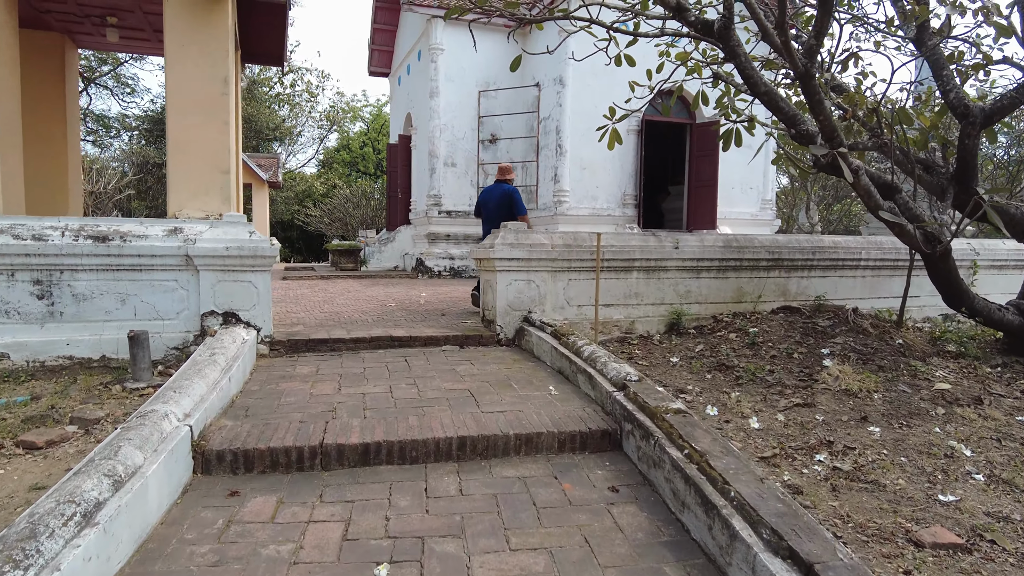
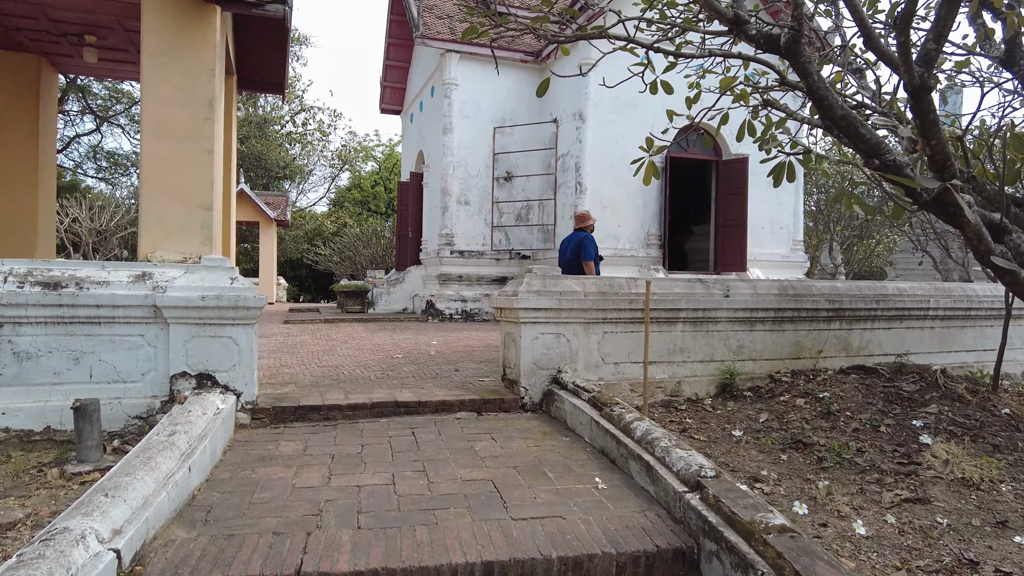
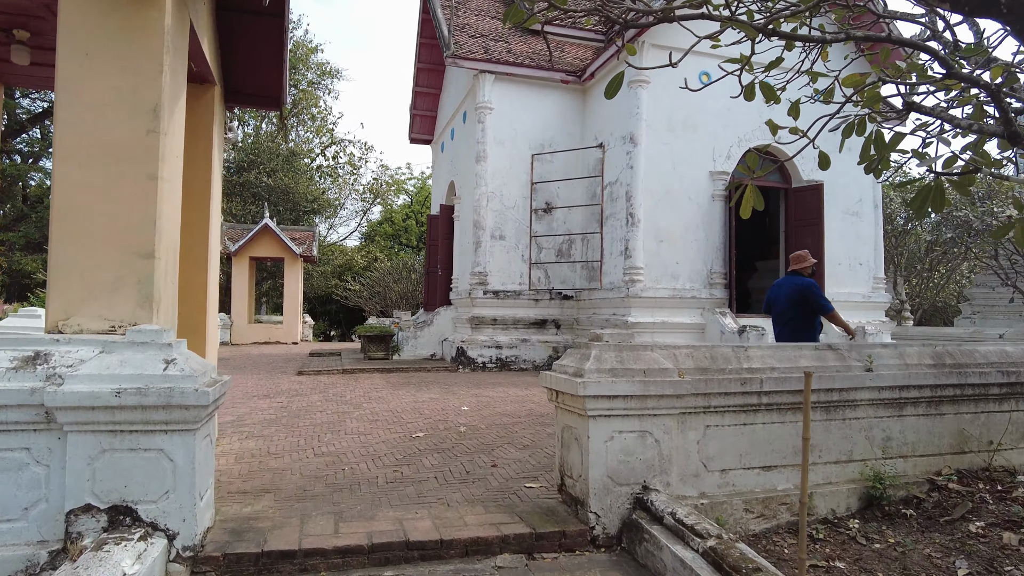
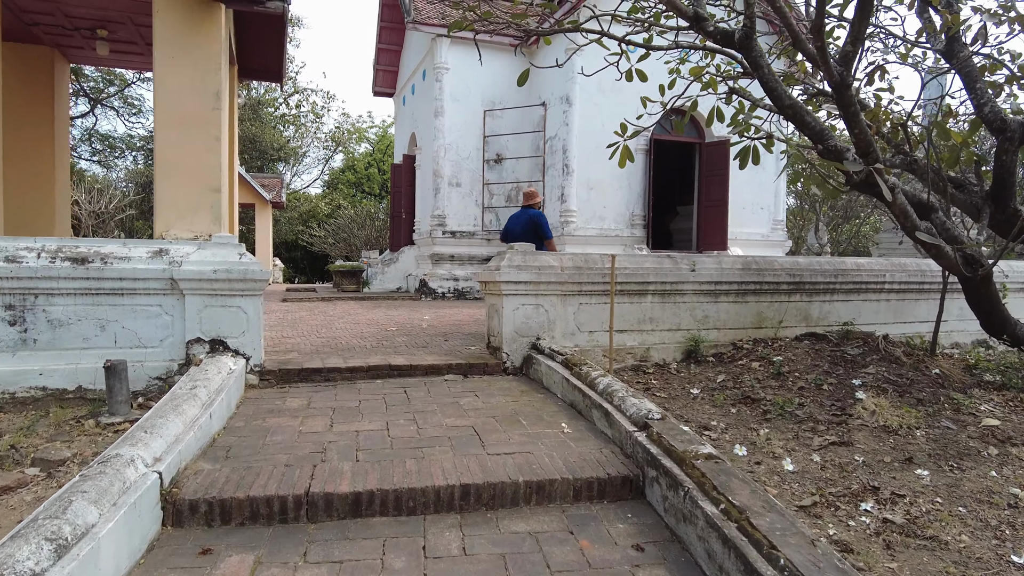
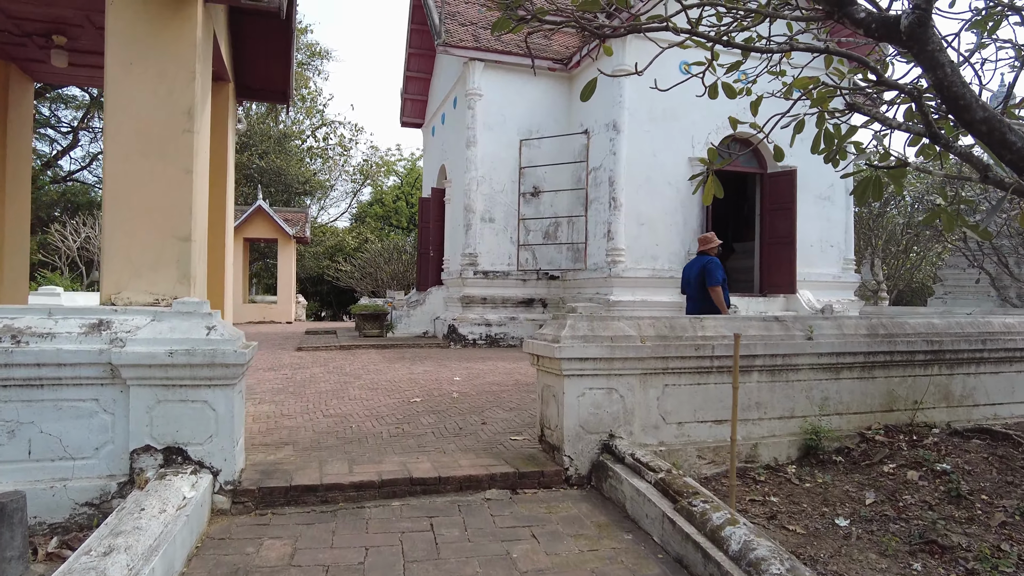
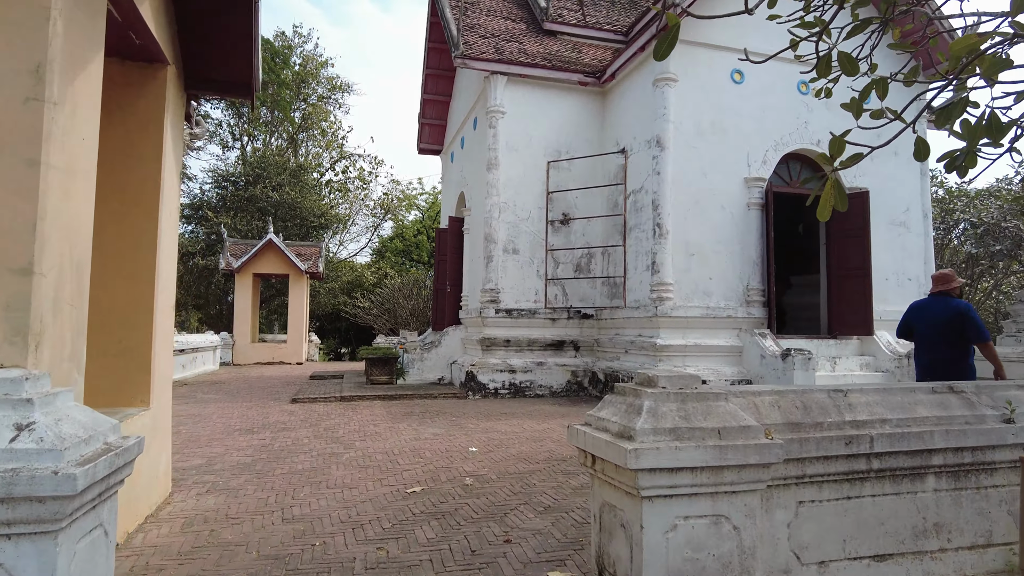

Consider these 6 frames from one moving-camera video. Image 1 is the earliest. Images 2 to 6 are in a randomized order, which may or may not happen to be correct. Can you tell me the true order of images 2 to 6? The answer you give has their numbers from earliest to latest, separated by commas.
4, 2, 5, 3, 6
